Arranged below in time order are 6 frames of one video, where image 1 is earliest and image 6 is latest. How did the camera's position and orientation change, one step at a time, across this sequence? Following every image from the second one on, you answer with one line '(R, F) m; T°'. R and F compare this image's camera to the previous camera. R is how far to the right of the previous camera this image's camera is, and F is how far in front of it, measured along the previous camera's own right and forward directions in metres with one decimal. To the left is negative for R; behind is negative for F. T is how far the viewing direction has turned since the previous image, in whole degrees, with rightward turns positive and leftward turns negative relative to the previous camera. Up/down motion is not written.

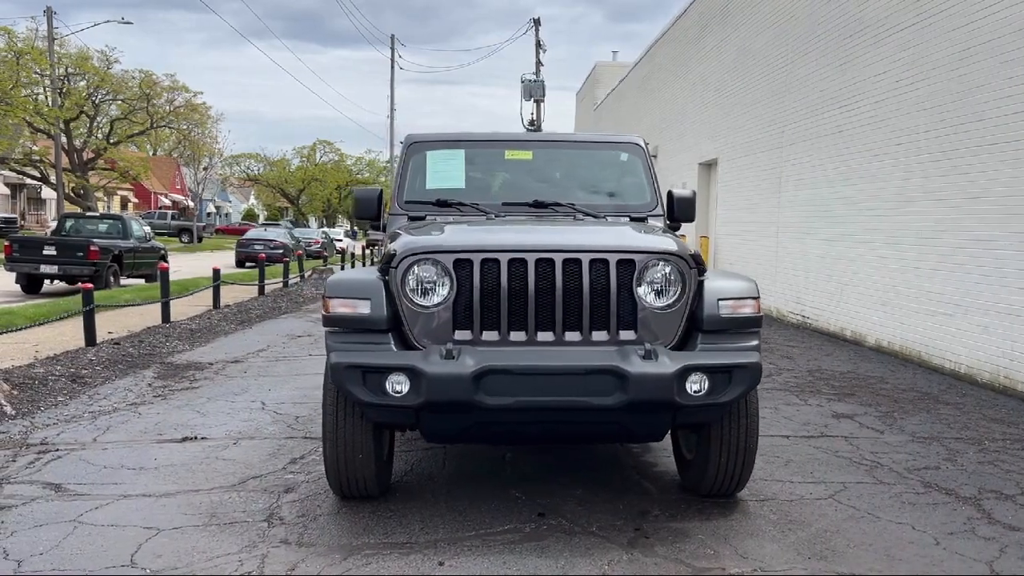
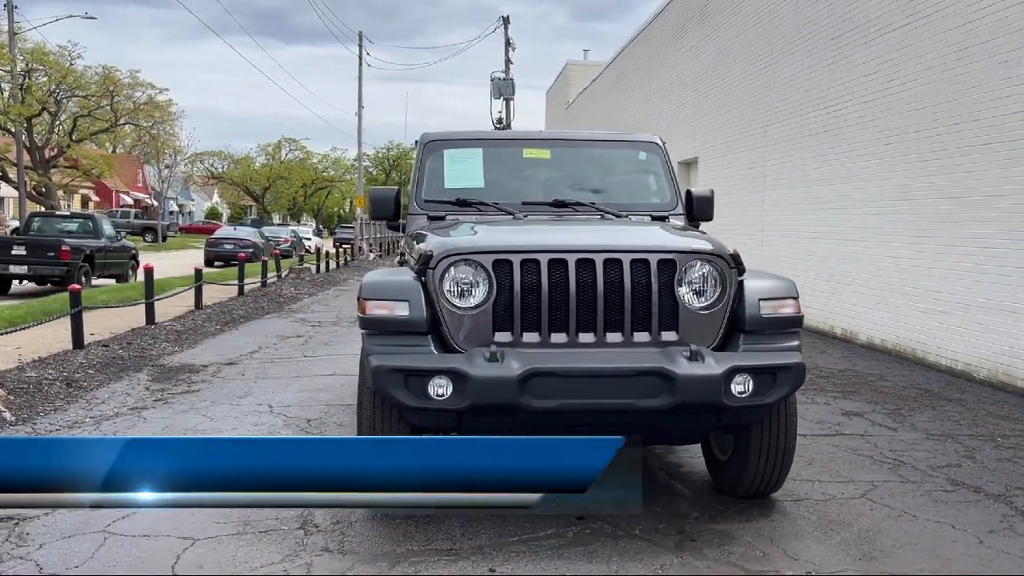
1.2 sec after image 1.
(-0.4, +0.1) m; +2°
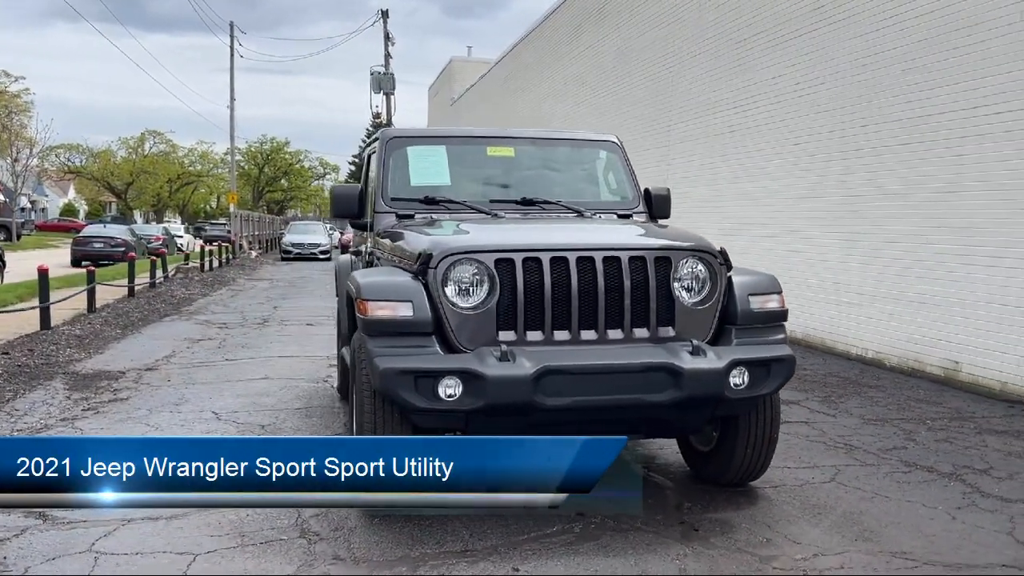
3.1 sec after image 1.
(-0.6, 0.0) m; +8°
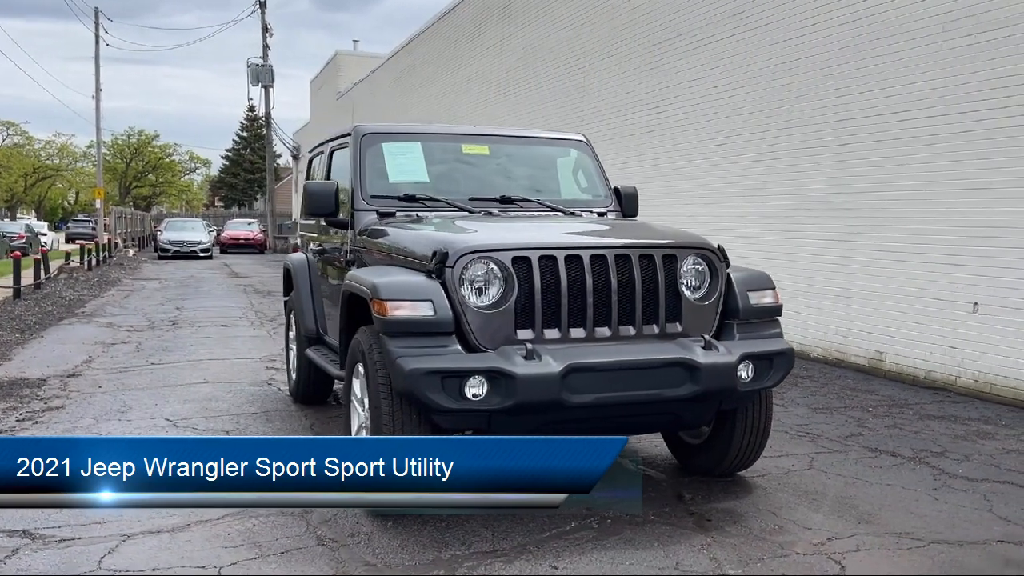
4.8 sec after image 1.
(-0.7, 0.0) m; +8°
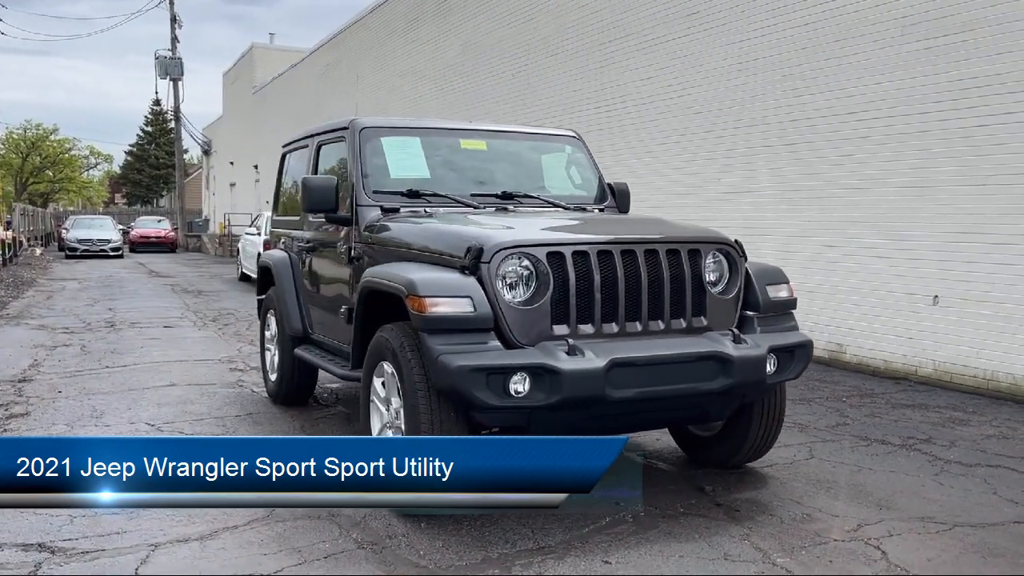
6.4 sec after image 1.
(-0.6, +0.1) m; +6°
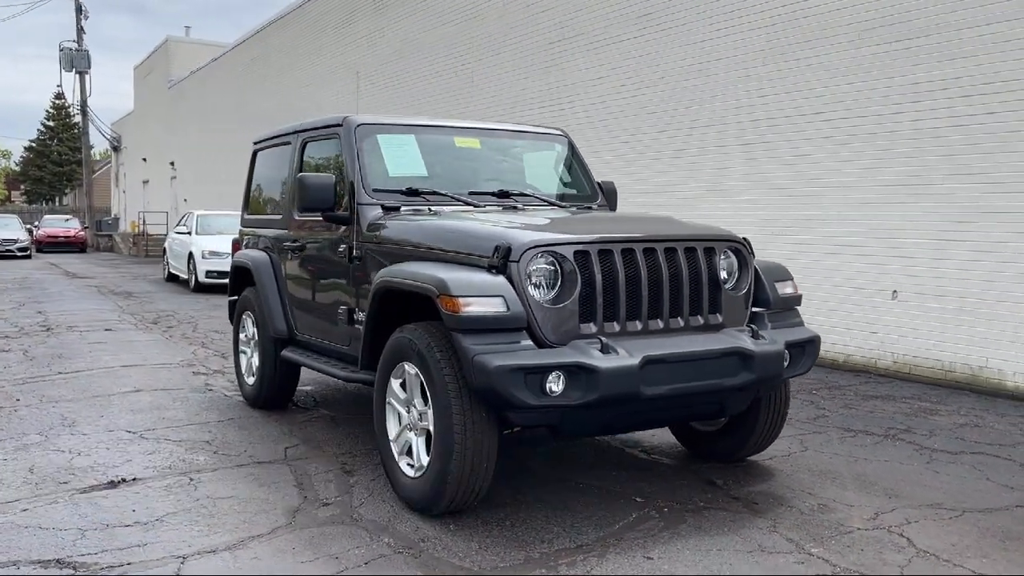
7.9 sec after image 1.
(-0.5, 0.0) m; +5°
